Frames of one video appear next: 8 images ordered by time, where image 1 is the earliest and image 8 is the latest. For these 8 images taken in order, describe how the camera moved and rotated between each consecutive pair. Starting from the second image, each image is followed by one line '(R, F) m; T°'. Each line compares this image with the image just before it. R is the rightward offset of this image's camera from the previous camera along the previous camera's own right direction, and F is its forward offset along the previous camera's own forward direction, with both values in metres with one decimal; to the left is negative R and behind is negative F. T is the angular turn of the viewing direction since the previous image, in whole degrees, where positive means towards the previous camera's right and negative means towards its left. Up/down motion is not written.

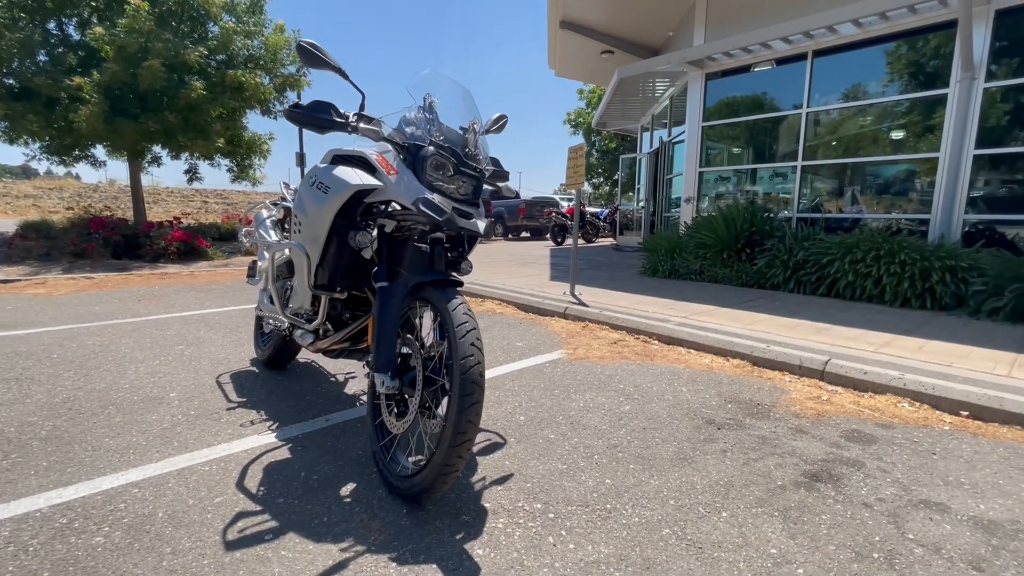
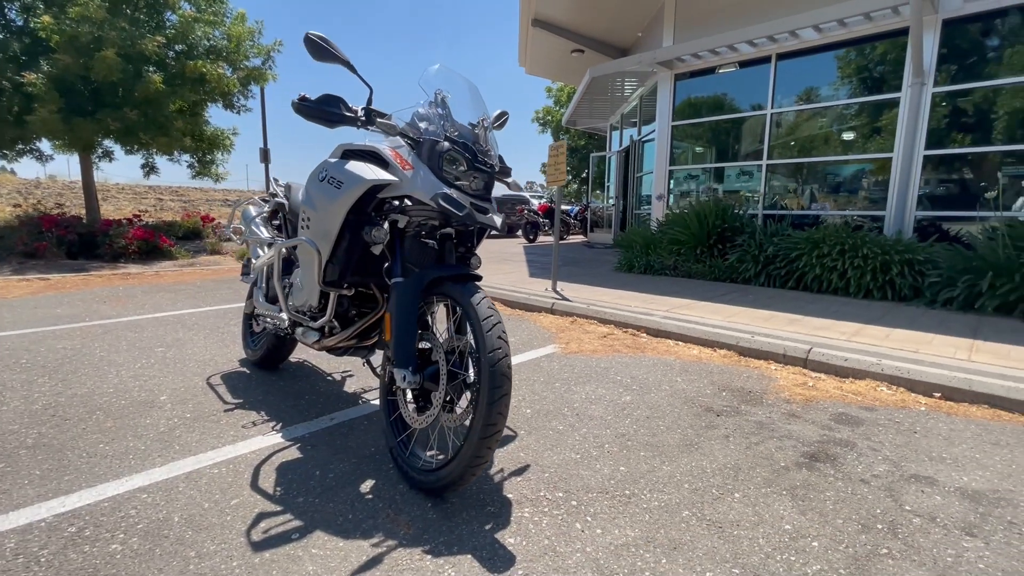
(-0.3, 0.0) m; +4°
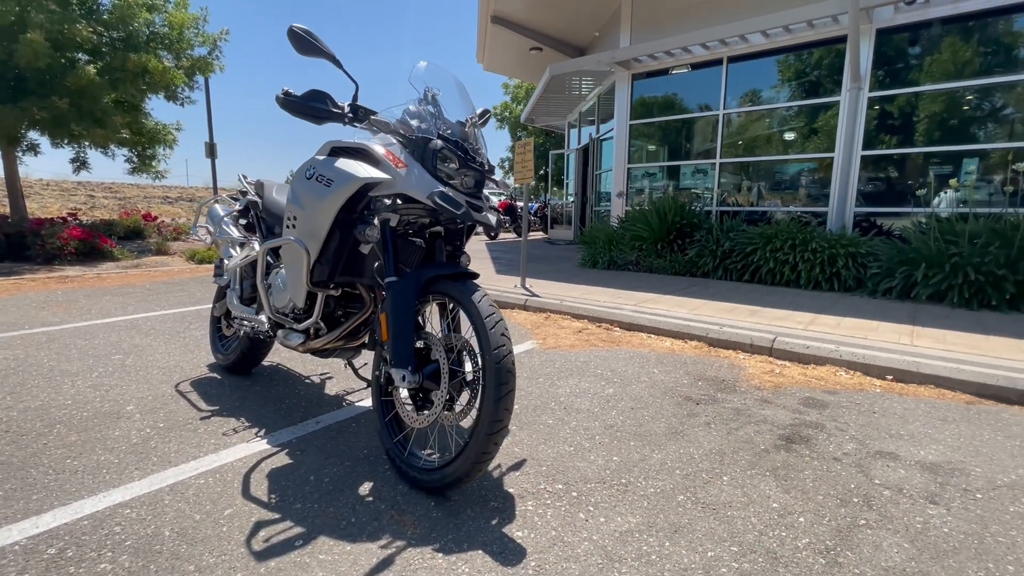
(-0.2, 0.0) m; +5°
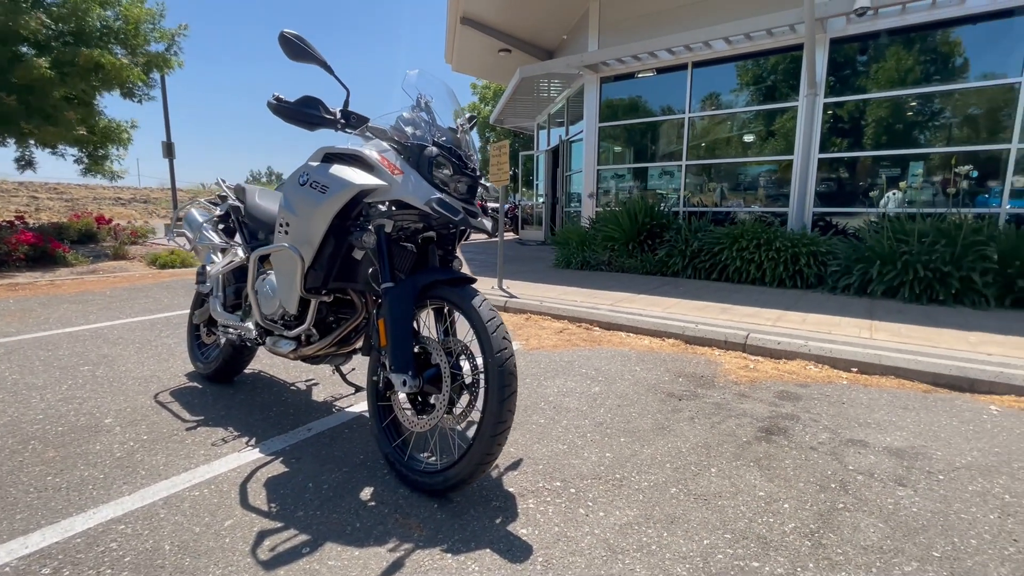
(-0.2, -0.1) m; +4°
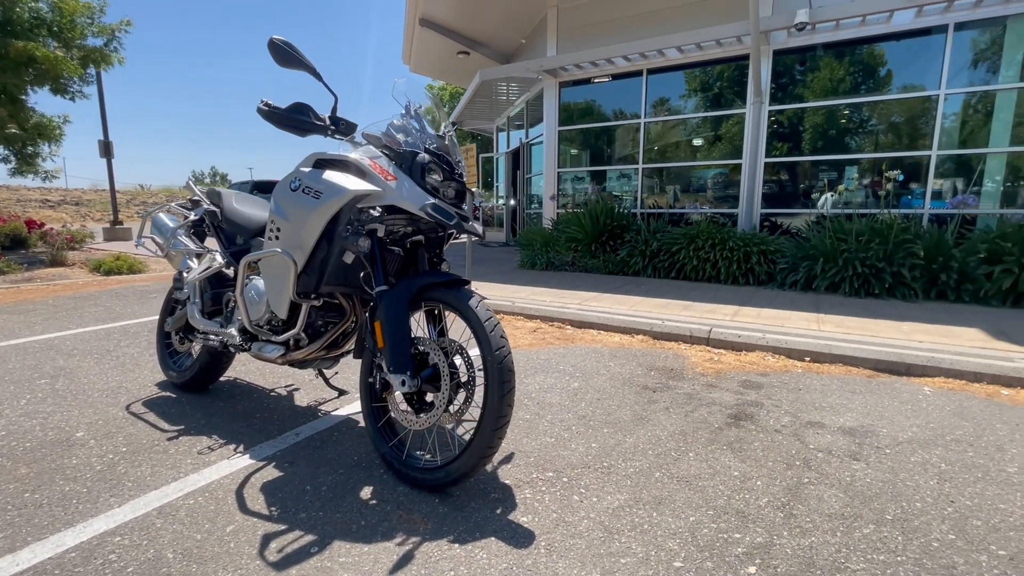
(-0.2, -0.1) m; +5°
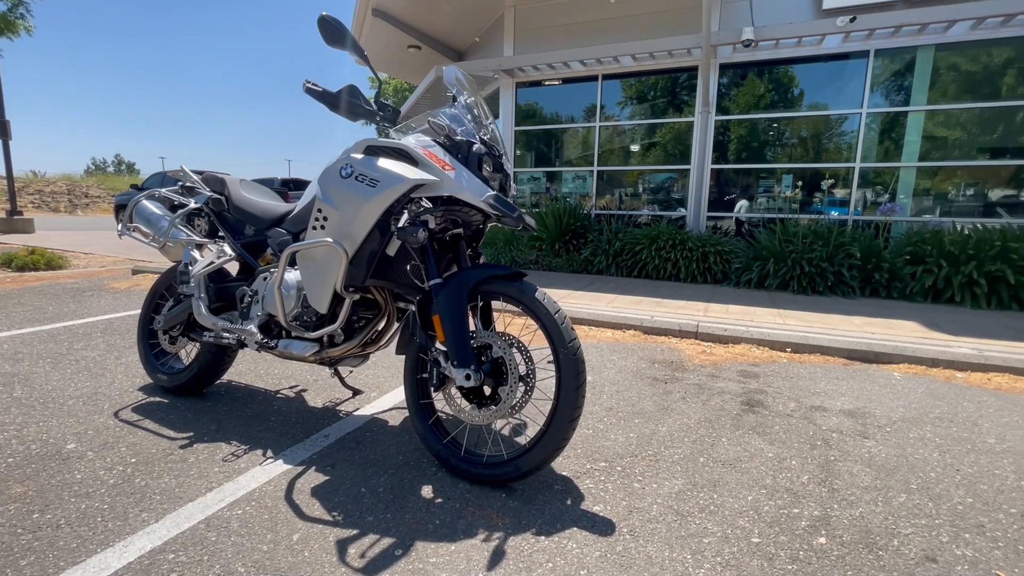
(-0.8, 0.0) m; +9°
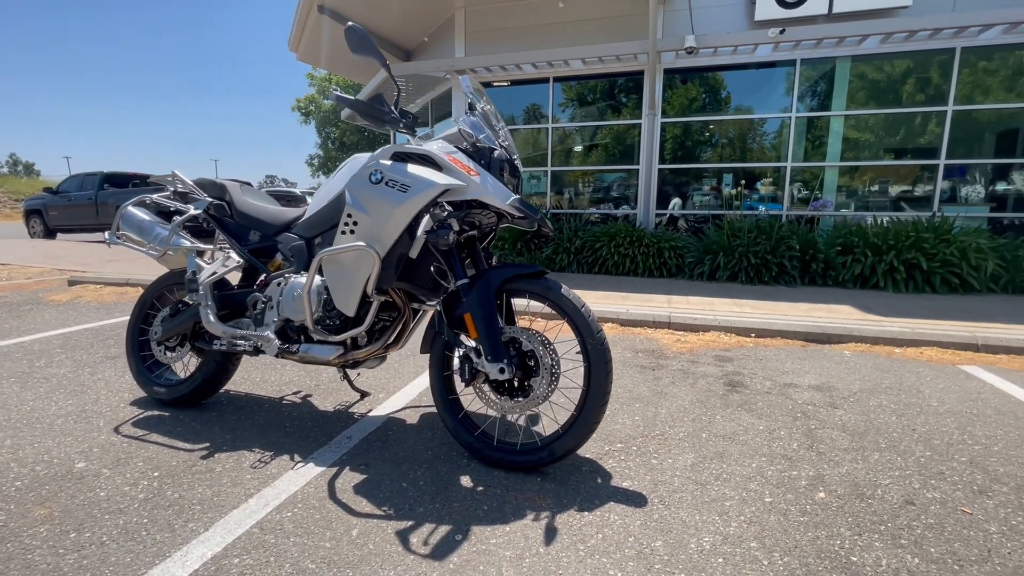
(-0.5, -0.1) m; +7°
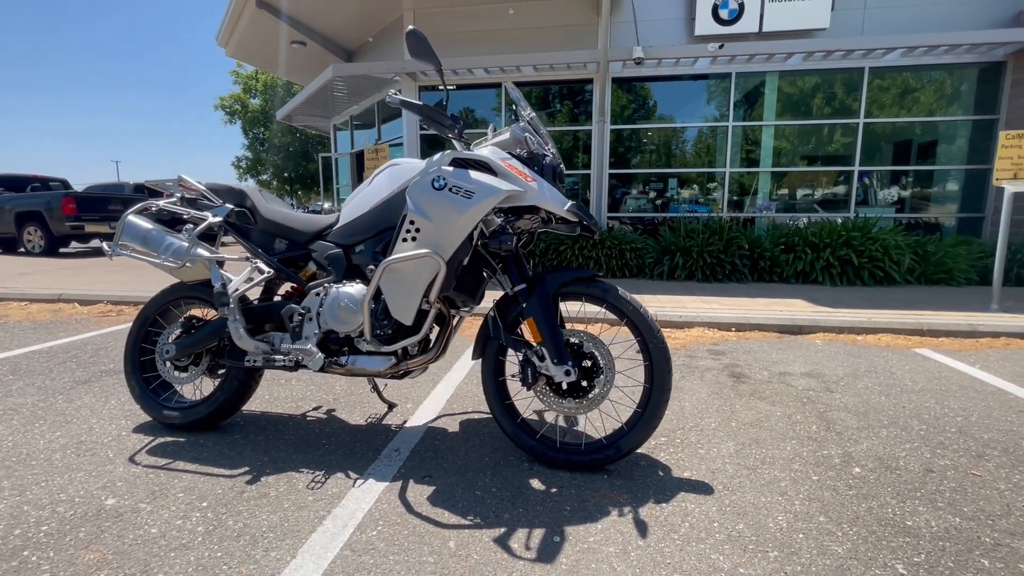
(-0.8, 0.0) m; +9°
